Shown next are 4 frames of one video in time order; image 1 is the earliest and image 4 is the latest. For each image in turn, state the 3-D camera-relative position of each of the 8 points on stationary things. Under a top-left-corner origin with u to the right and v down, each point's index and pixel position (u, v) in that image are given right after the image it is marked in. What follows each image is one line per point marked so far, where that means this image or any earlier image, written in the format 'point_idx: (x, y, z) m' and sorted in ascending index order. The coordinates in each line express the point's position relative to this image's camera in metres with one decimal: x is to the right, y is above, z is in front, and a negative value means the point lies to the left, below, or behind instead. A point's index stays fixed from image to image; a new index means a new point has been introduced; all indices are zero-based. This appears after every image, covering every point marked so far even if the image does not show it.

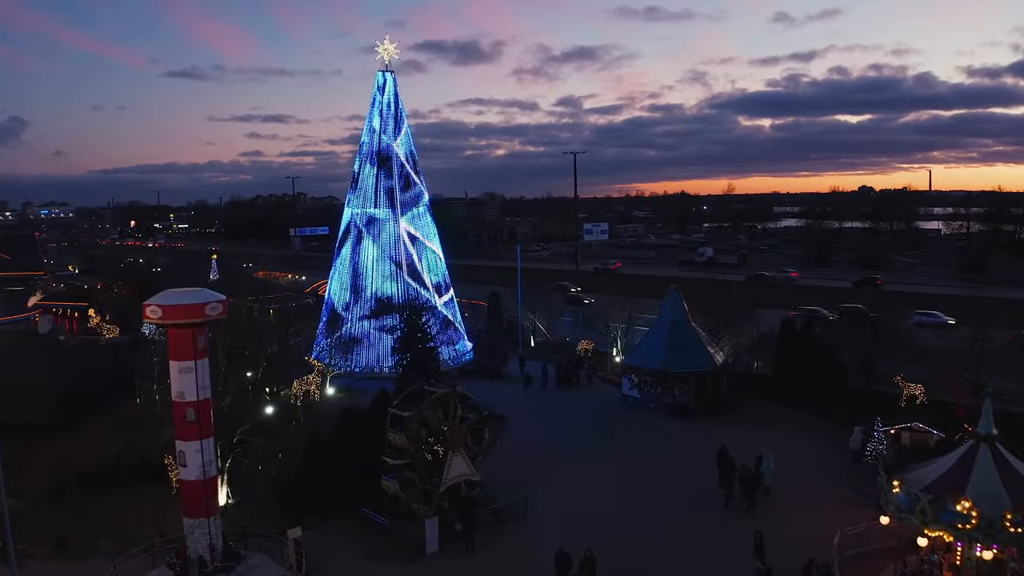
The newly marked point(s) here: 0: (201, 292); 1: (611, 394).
0: (-3.9, -0.1, +9.8) m
1: (+2.5, -2.6, +19.3) m
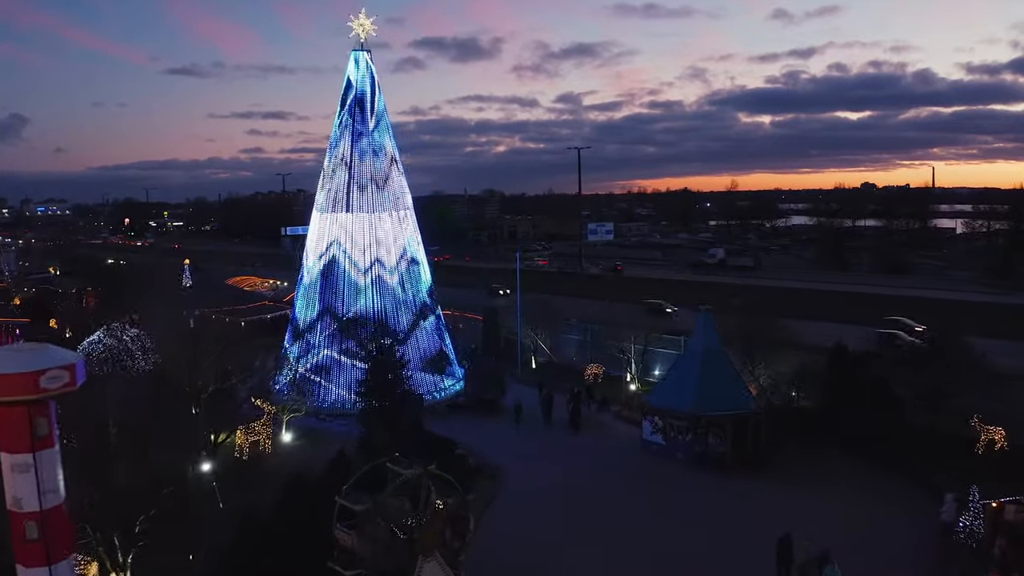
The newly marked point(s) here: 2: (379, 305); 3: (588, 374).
0: (-4.0, -0.5, +6.6) m
1: (+2.4, -3.1, +16.1) m
2: (-2.9, -0.4, +17.0) m
3: (+1.9, -2.2, +19.5) m
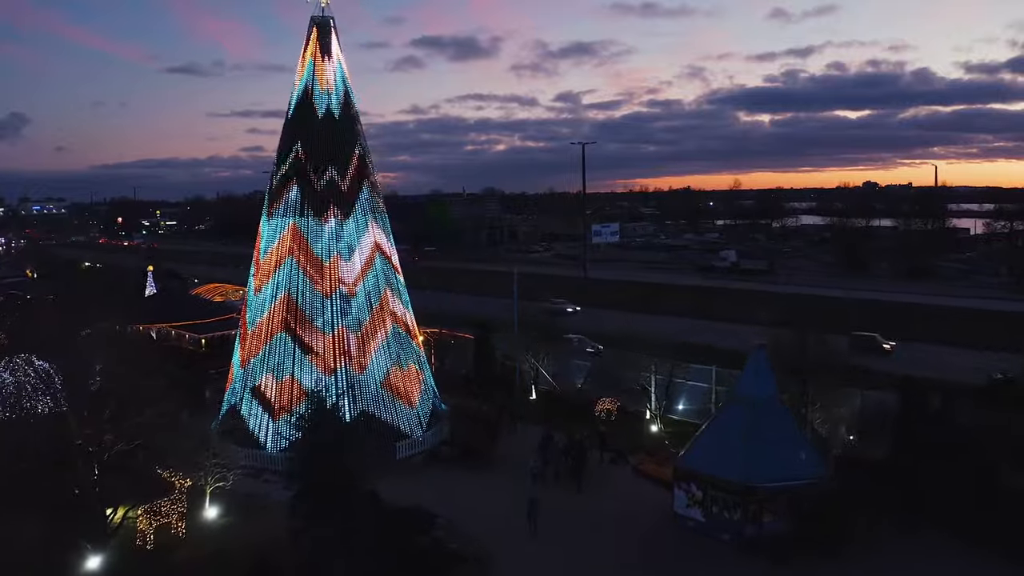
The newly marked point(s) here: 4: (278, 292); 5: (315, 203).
0: (-4.1, -1.0, +3.2) m
1: (+2.3, -3.5, +12.7) m
2: (-3.0, -0.8, +13.6) m
3: (+1.8, -2.6, +16.1) m
4: (-4.2, -0.1, +13.8) m
5: (-3.5, +1.5, +13.8) m
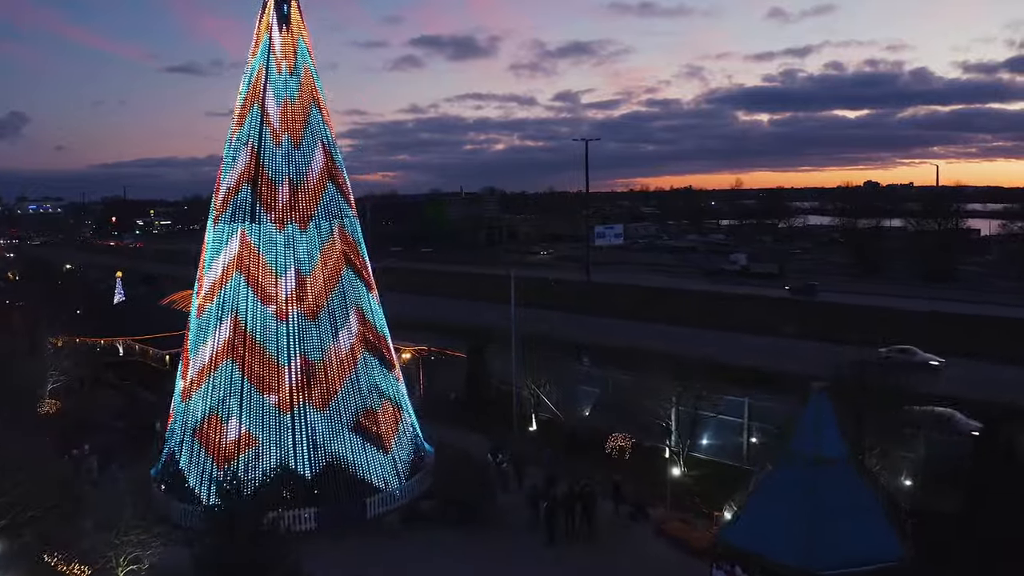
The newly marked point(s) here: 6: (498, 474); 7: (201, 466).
0: (-4.1, -1.3, +0.8) m
1: (+2.3, -3.8, +10.3) m
2: (-3.1, -1.1, +11.2) m
3: (+1.7, -2.9, +13.7) m
4: (-4.2, -0.4, +11.3) m
5: (-3.6, +1.2, +11.4) m
6: (-0.2, -3.3, +13.4) m
7: (-4.5, -2.6, +11.2) m
